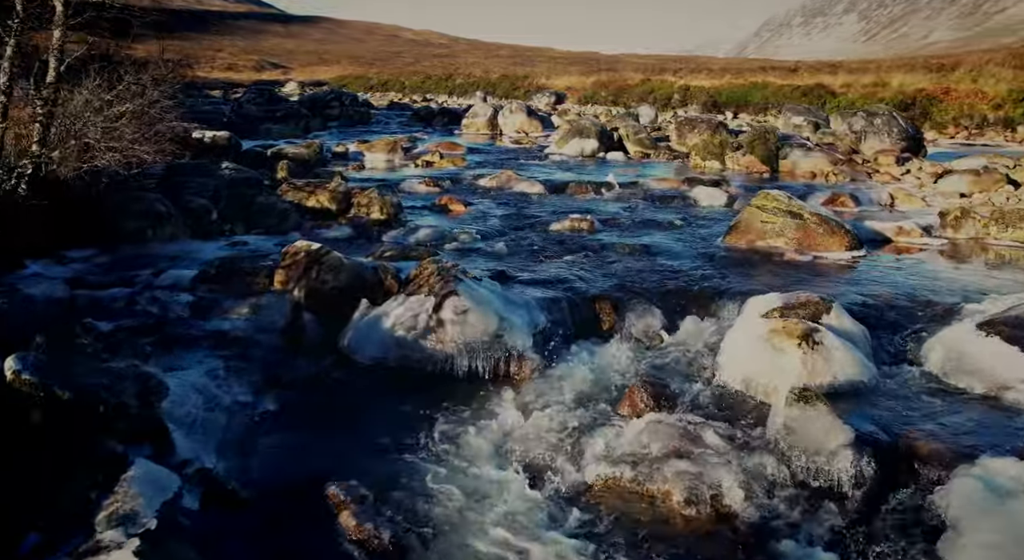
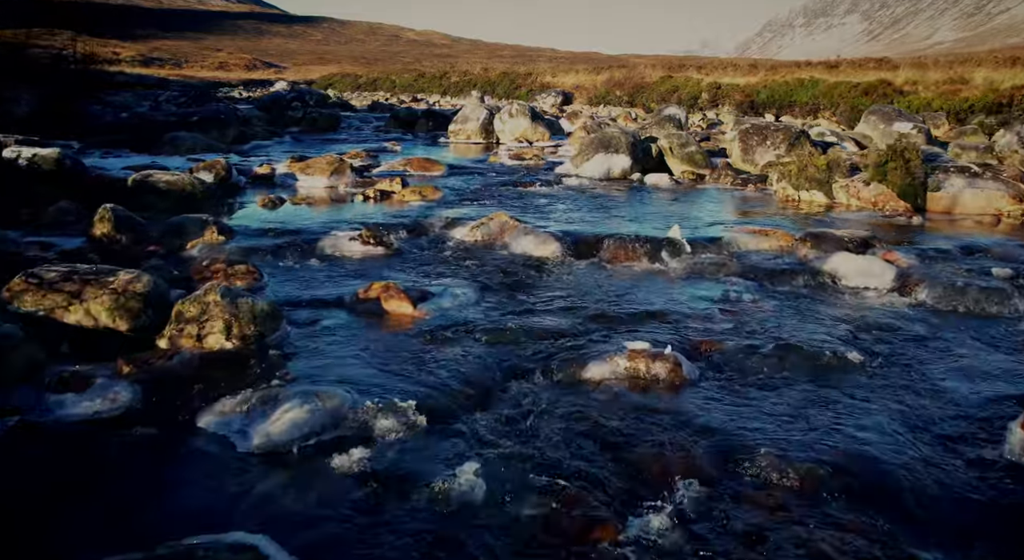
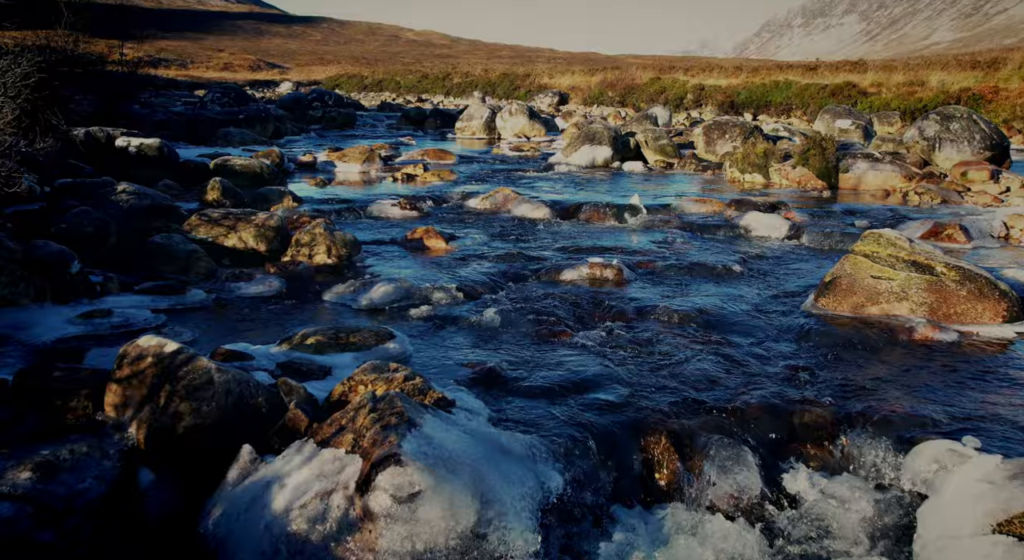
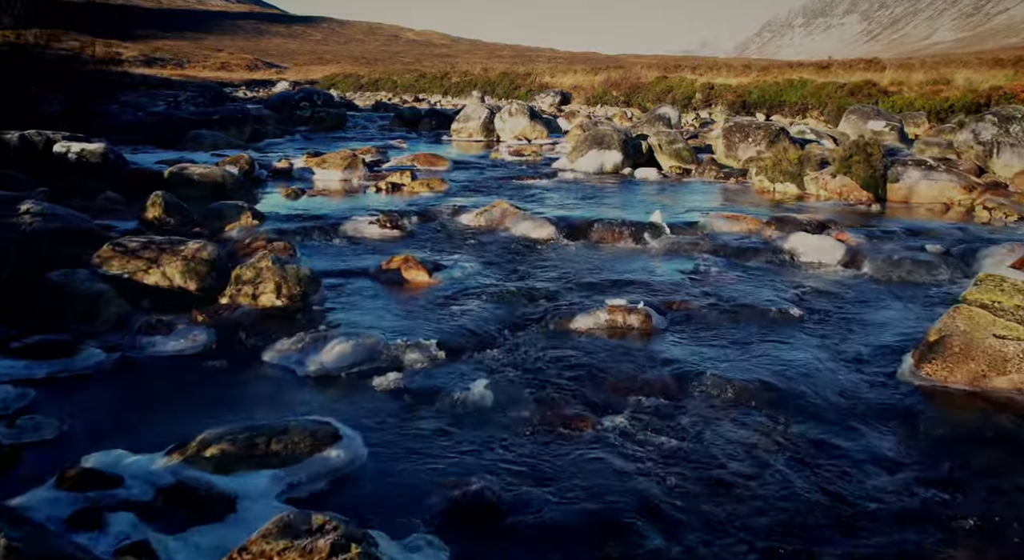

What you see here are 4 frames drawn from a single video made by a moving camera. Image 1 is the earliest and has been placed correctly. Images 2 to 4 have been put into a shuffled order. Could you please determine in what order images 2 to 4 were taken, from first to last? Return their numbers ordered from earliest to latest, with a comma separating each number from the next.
3, 4, 2
